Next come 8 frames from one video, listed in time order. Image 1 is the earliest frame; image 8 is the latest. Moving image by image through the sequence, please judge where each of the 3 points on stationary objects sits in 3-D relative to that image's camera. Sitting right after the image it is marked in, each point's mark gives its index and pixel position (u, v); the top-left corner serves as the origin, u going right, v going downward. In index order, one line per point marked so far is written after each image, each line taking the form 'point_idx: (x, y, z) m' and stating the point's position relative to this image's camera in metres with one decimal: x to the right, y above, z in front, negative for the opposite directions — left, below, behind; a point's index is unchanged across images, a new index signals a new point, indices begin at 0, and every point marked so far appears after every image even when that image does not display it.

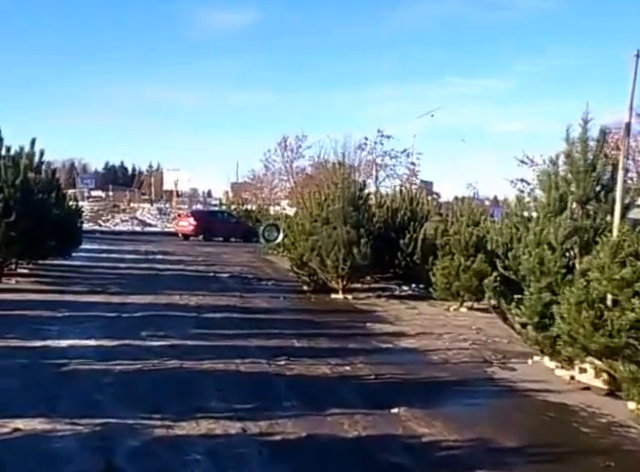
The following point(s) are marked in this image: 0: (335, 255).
0: (+0.4, -0.4, +17.0) m
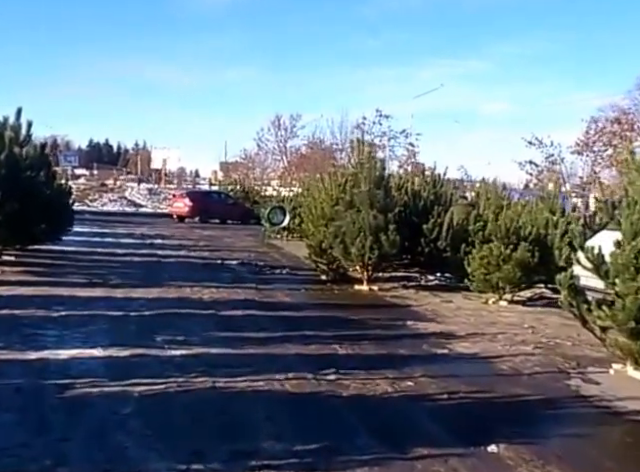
0: (+0.8, -0.1, +15.5) m
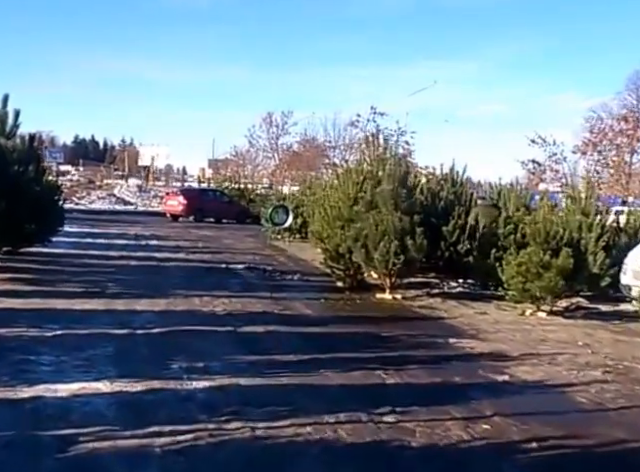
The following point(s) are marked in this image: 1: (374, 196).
0: (+1.1, -0.2, +14.2) m
1: (+1.0, +0.7, +14.6) m
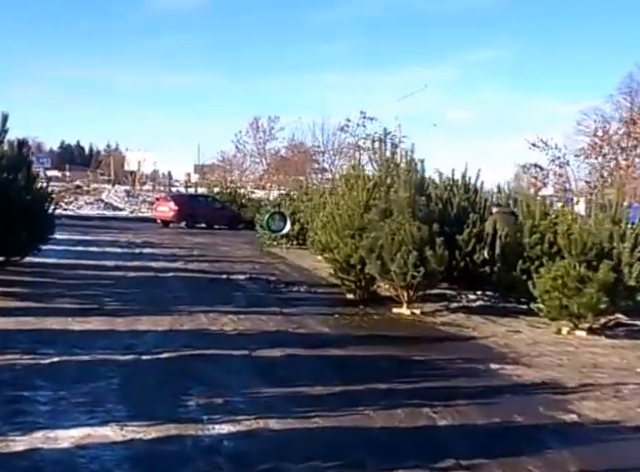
0: (+1.4, -0.4, +13.0) m
1: (+1.2, +0.6, +13.5) m
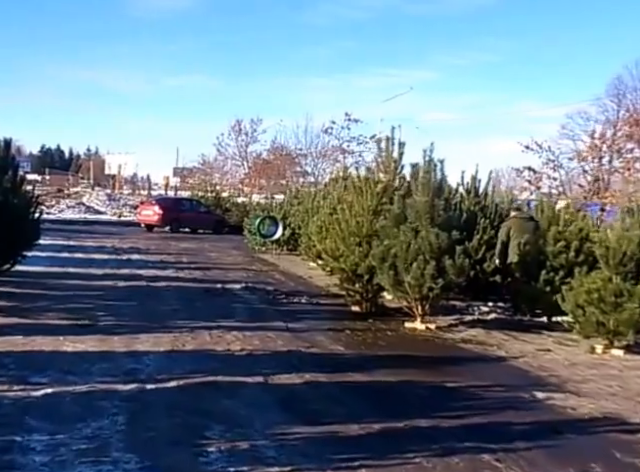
0: (+1.5, -0.5, +12.0) m
1: (+1.4, +0.4, +12.5) m
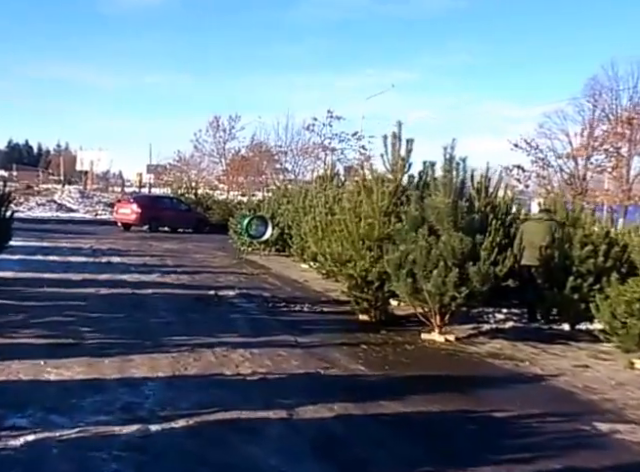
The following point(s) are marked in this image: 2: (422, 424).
0: (+1.6, -0.5, +11.0) m
1: (+1.5, +0.4, +11.4) m
2: (+0.9, -1.6, +6.8) m
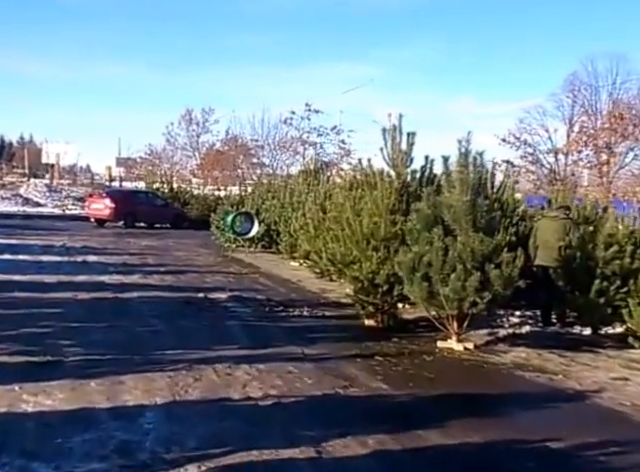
0: (+1.7, -0.5, +9.9) m
1: (+1.6, +0.4, +10.4) m
2: (+1.1, -1.6, +5.8) m
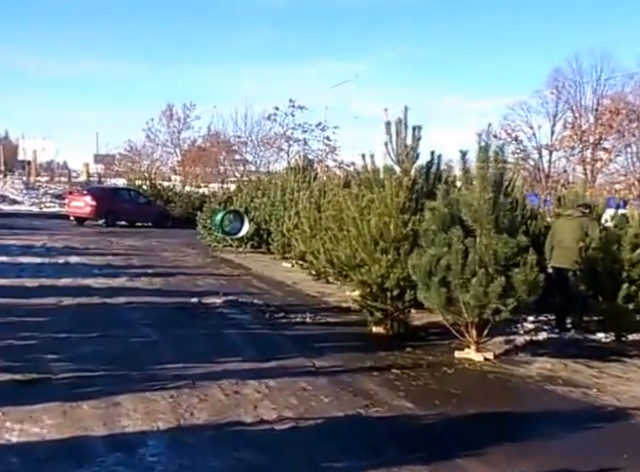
0: (+1.9, -0.5, +9.2) m
1: (+1.7, +0.4, +9.6) m
2: (+1.3, -1.7, +5.0) m
